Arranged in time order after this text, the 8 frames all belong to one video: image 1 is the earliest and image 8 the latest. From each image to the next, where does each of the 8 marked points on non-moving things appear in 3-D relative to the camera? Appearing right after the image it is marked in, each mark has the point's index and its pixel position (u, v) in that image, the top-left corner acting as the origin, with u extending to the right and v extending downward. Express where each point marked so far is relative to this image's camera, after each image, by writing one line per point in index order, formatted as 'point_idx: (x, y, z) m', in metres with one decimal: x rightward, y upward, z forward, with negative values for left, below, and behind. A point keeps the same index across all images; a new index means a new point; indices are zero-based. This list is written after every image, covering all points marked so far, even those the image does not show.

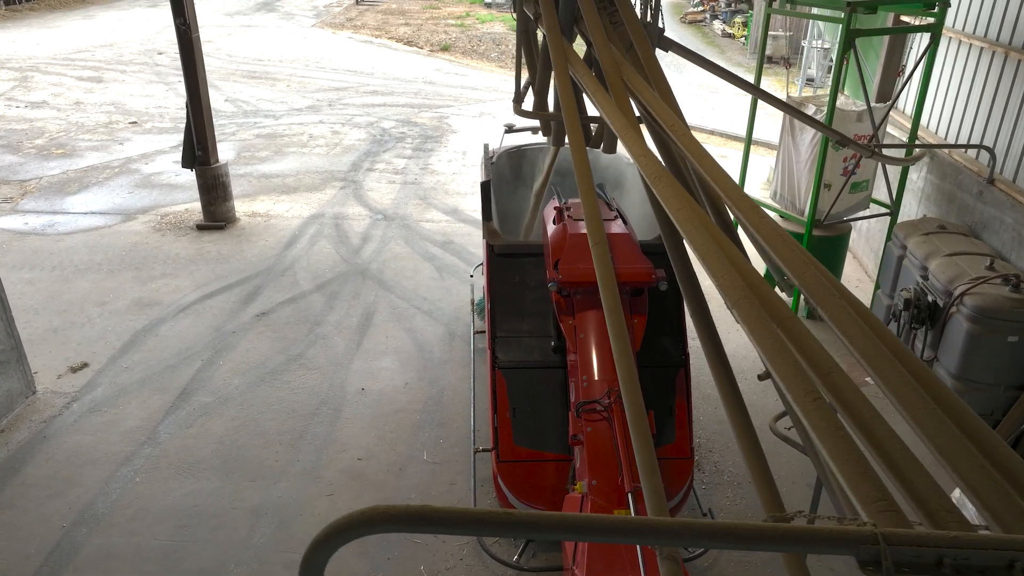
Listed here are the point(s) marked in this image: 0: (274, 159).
0: (-3.3, +1.8, +10.5) m
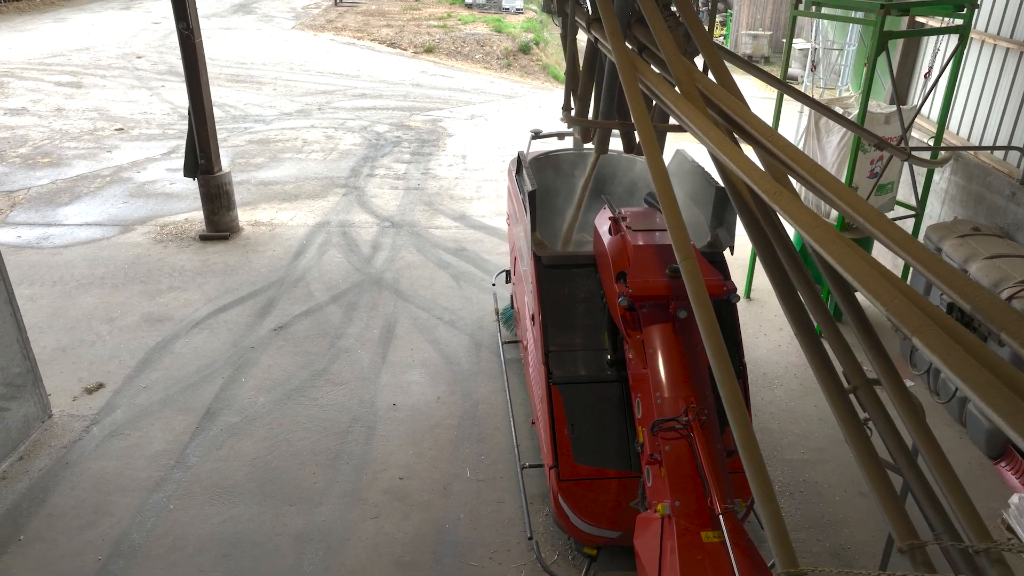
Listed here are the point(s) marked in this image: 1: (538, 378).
0: (-3.3, +1.7, +10.3) m
1: (+0.2, -0.5, +4.2) m
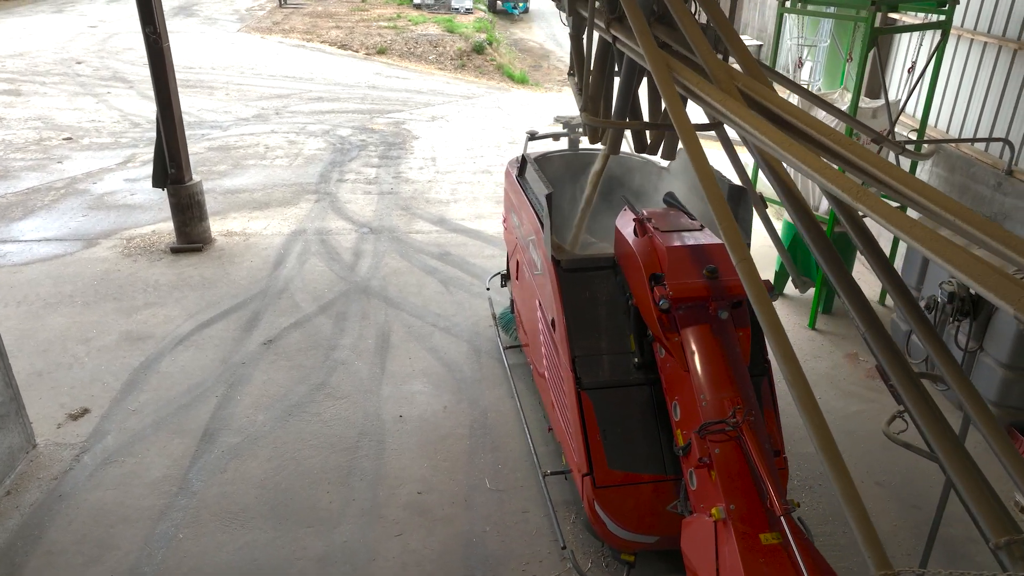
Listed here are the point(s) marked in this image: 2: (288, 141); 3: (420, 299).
0: (-3.6, +1.5, +9.9) m
1: (+0.3, -0.5, +4.1) m
2: (-3.4, +2.2, +11.5) m
3: (-0.8, -0.1, +6.8) m
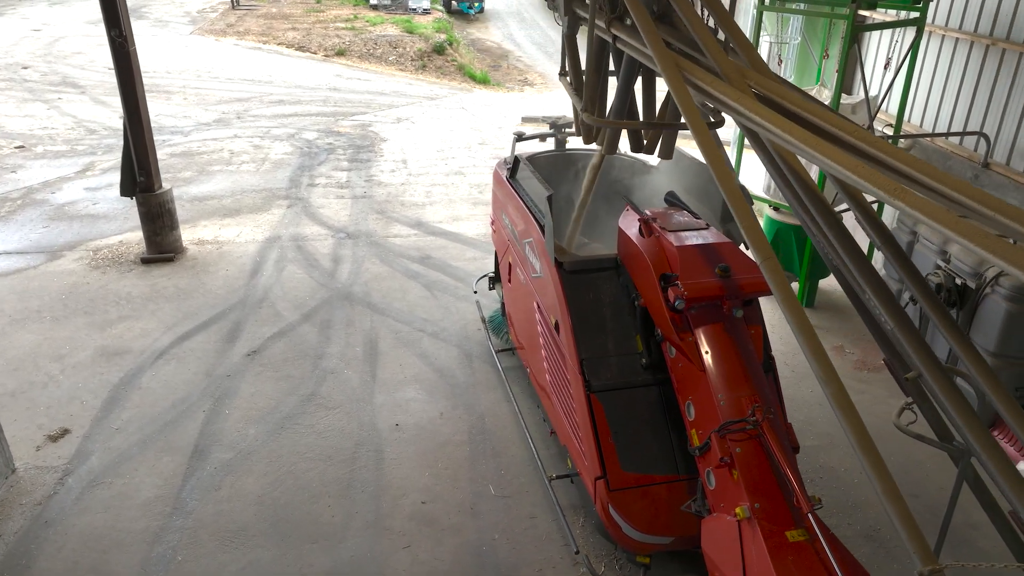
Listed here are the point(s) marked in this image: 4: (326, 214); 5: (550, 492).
0: (-4.0, +1.4, +9.7) m
1: (+0.3, -0.5, +4.1) m
2: (-3.9, +2.1, +11.3) m
3: (-0.9, -0.1, +6.7) m
4: (-2.1, +0.8, +8.6) m
5: (+0.2, -1.2, +4.3) m
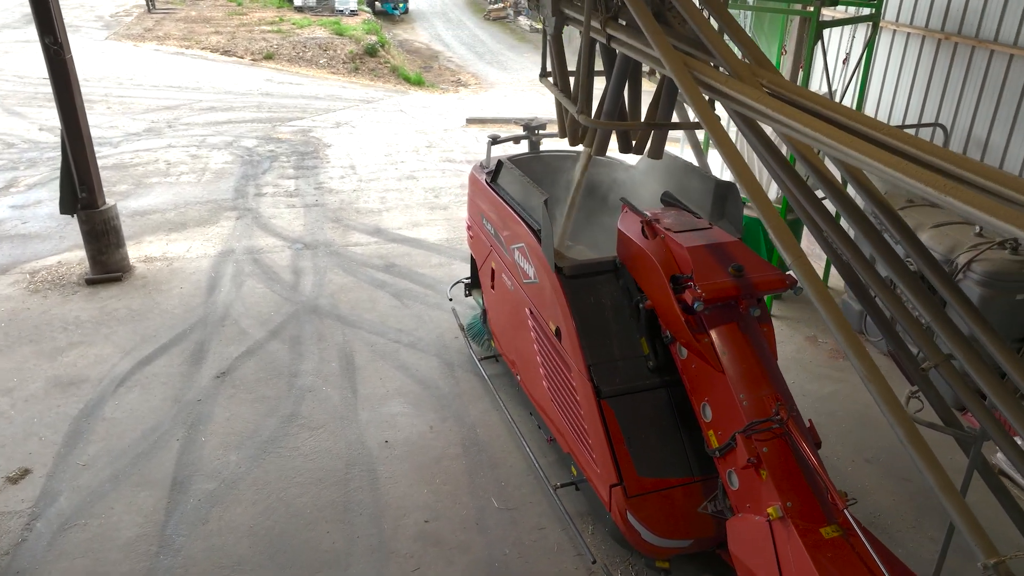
0: (-4.5, +1.1, +9.2) m
1: (+0.4, -0.6, +4.0) m
2: (-4.6, +1.9, +10.8) m
3: (-1.2, -0.2, +6.5) m
4: (-2.5, +0.7, +8.3) m
5: (+0.3, -1.2, +4.3) m
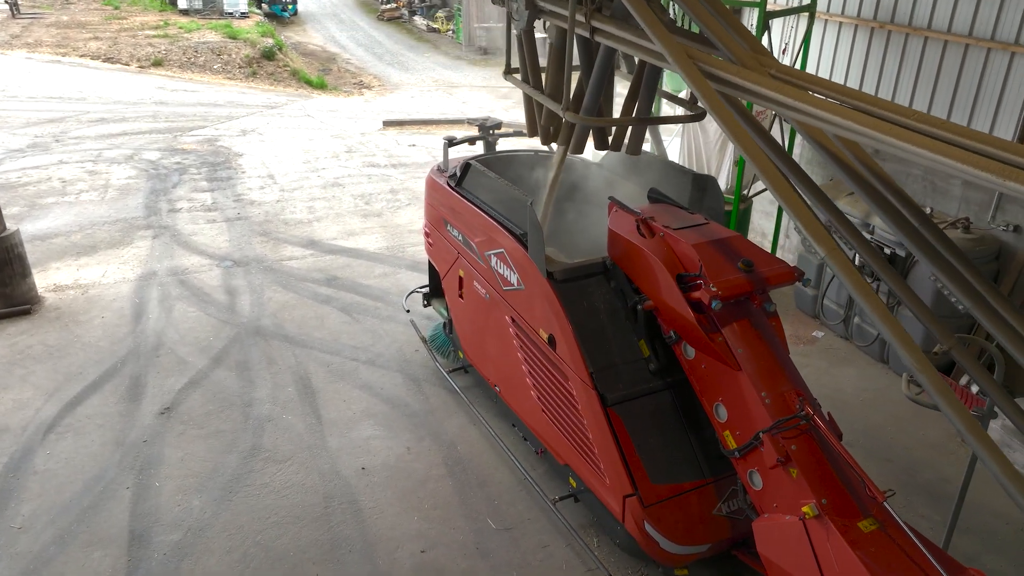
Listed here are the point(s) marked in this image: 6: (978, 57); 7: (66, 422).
0: (-5.2, +0.8, +8.3) m
1: (+0.3, -0.6, +3.8) m
2: (-5.6, +1.5, +9.9) m
3: (-1.5, -0.4, +6.1) m
4: (-3.1, +0.5, +7.7) m
5: (+0.3, -1.2, +4.1) m
6: (+3.2, +1.6, +5.2) m
7: (-2.9, -0.9, +5.0) m
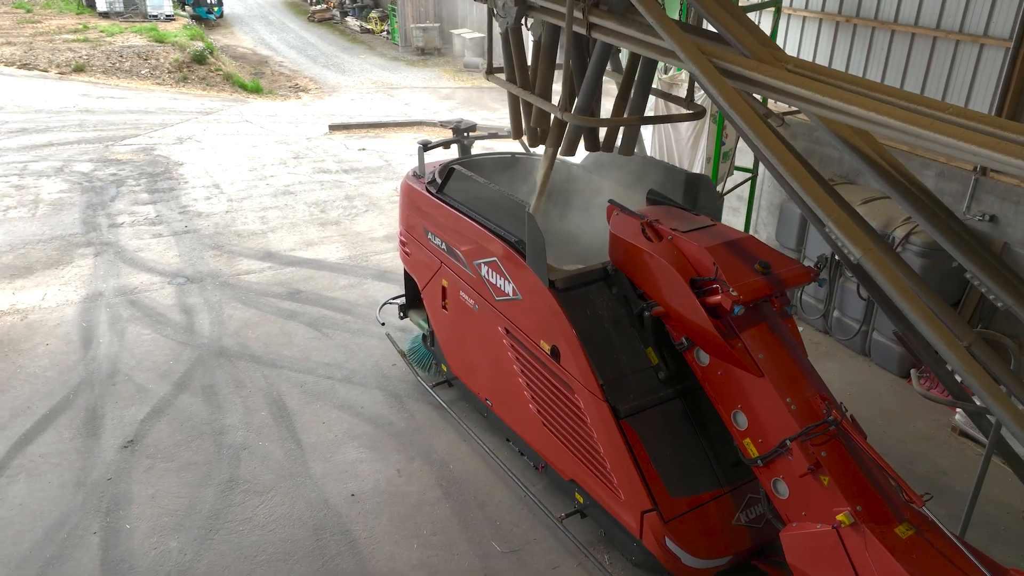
0: (-5.6, +0.5, +7.7) m
1: (+0.4, -0.6, +3.7) m
2: (-6.1, +1.2, +9.3) m
3: (-1.6, -0.5, +5.8) m
4: (-3.5, +0.3, +7.2) m
5: (+0.3, -1.3, +3.9) m
6: (+3.0, +1.7, +5.3) m
7: (-3.0, -1.0, +4.5) m
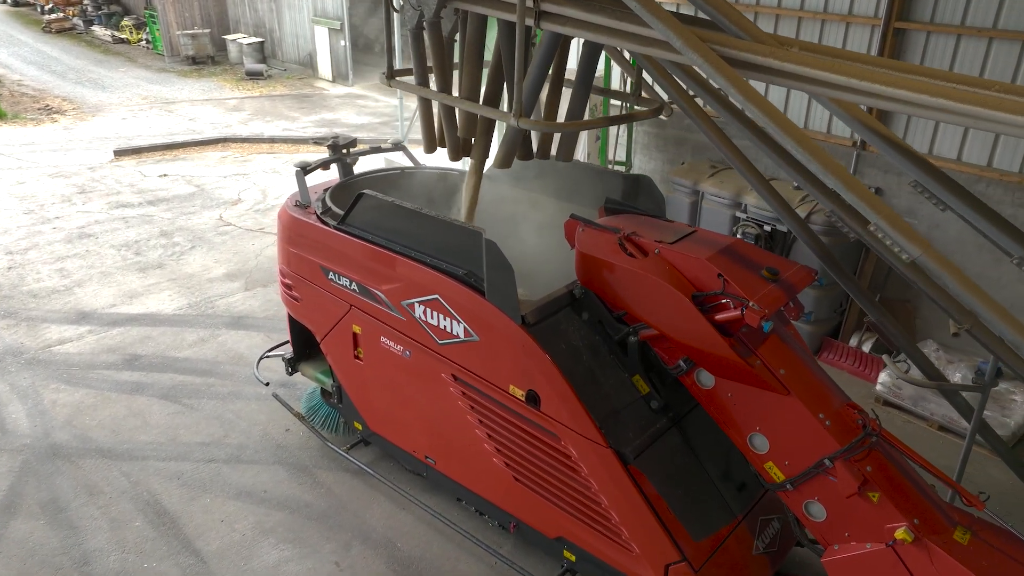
0: (-6.6, -0.4, +5.5) m
1: (+0.3, -0.7, +3.2) m
2: (-7.6, +0.2, +6.8) m
3: (-2.2, -0.9, +4.7) m
4: (-4.4, -0.4, +5.6) m
5: (+0.2, -1.4, +3.4) m
6: (+2.1, +1.8, +5.4) m
7: (-3.1, -1.6, +3.2) m
